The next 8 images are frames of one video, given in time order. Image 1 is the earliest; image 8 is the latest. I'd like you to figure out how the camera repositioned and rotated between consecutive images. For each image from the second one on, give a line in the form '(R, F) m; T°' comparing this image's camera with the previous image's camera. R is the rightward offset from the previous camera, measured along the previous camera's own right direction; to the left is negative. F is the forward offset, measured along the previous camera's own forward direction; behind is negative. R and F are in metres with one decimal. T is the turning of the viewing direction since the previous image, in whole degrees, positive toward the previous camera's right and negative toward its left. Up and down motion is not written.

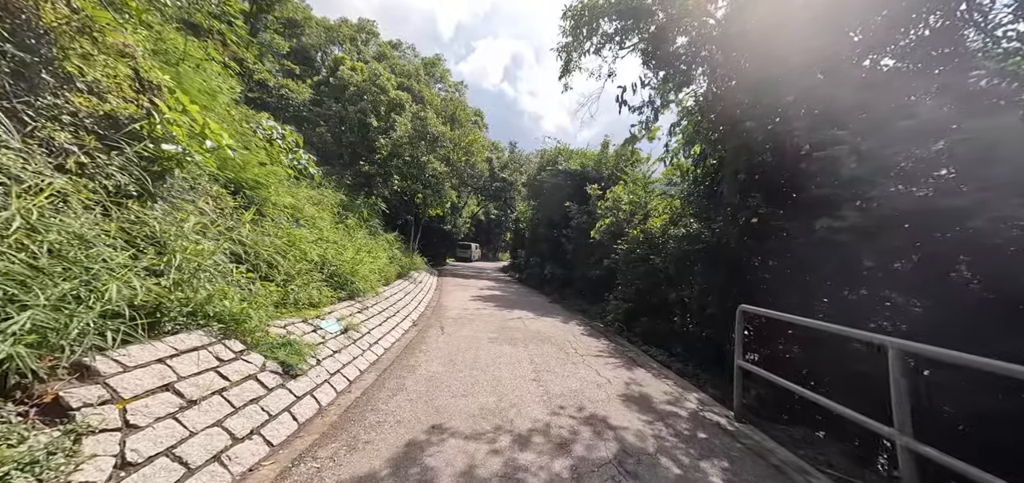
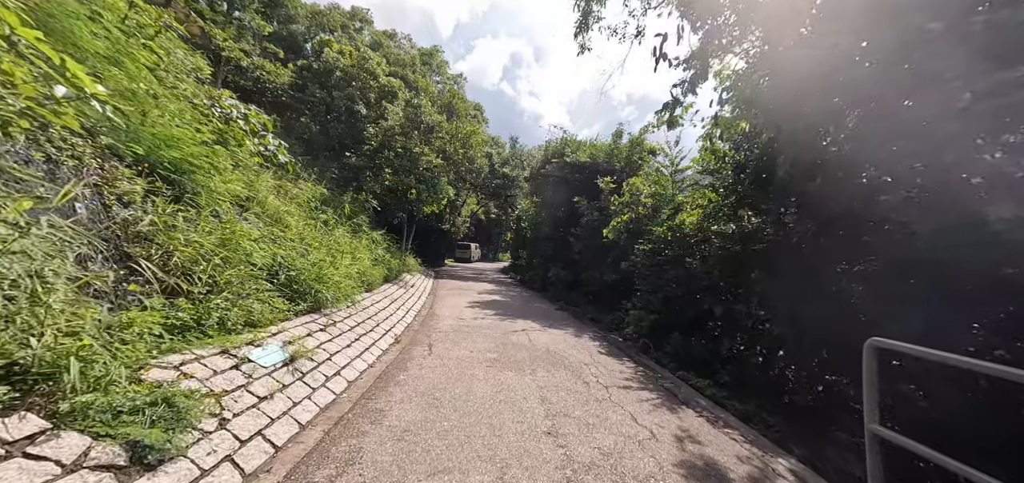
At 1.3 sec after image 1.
(0.0, +1.0) m; 0°
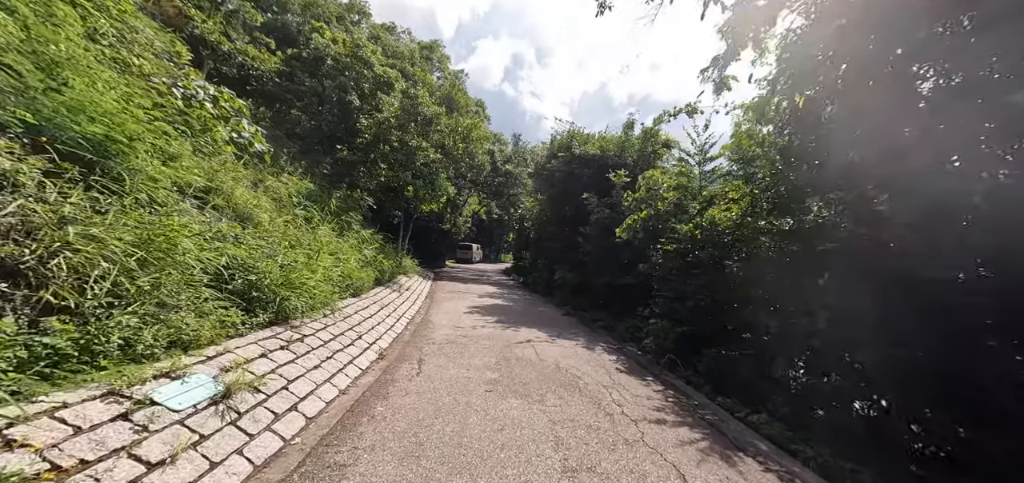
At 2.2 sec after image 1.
(0.0, +0.7) m; 0°
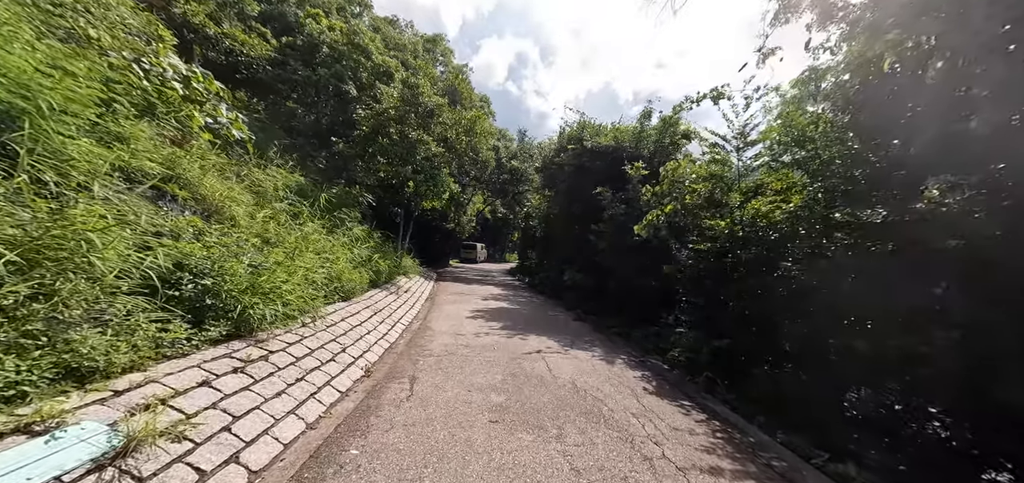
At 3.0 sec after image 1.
(0.0, +0.6) m; -1°
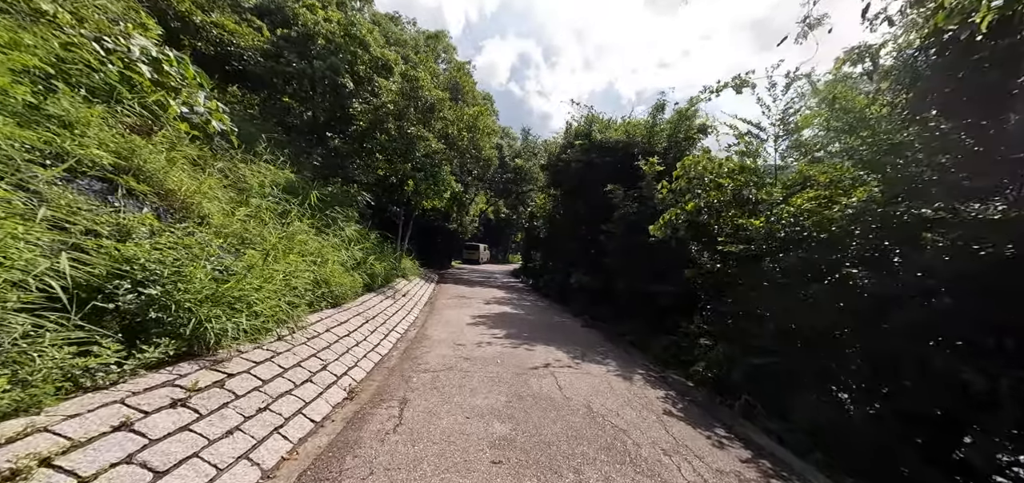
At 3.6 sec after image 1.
(0.0, +0.5) m; 0°
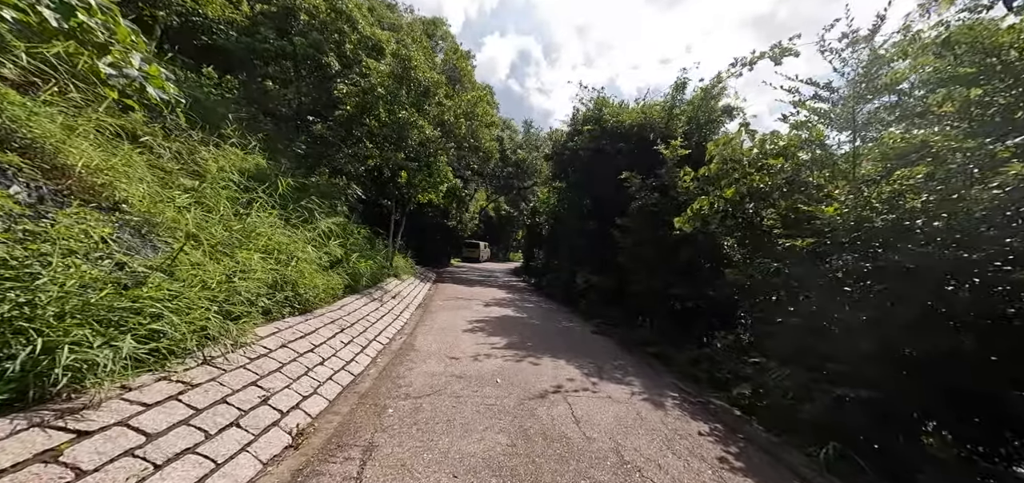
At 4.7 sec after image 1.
(0.0, +0.8) m; 0°
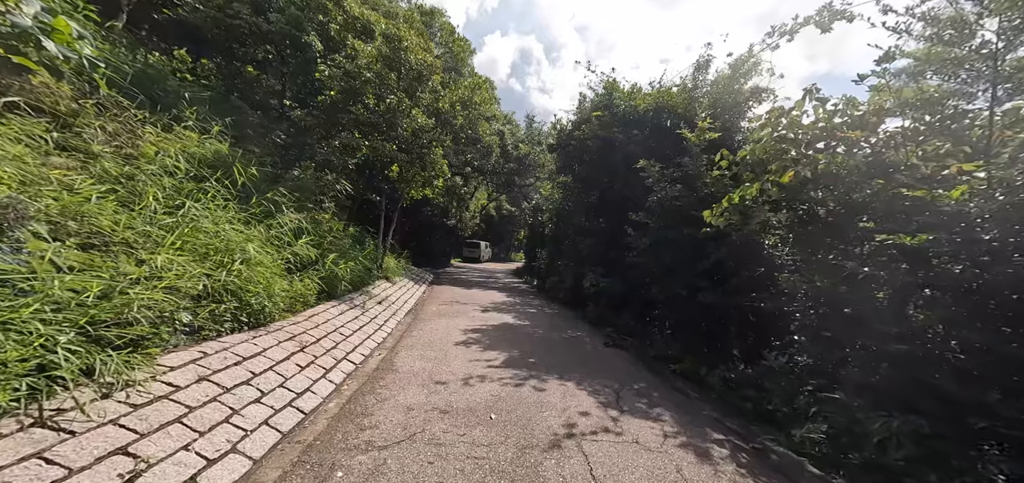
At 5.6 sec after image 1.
(0.0, +0.9) m; 0°
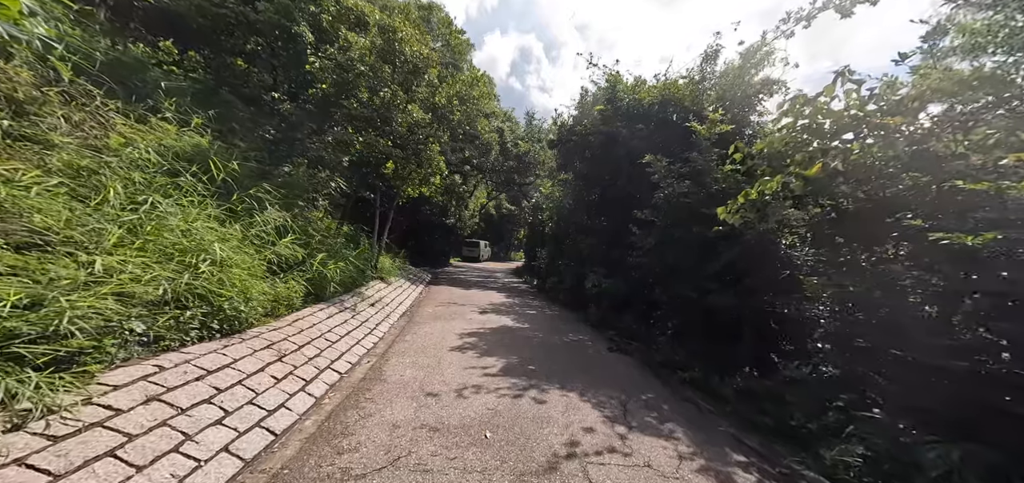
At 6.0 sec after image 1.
(0.0, +0.3) m; 0°
